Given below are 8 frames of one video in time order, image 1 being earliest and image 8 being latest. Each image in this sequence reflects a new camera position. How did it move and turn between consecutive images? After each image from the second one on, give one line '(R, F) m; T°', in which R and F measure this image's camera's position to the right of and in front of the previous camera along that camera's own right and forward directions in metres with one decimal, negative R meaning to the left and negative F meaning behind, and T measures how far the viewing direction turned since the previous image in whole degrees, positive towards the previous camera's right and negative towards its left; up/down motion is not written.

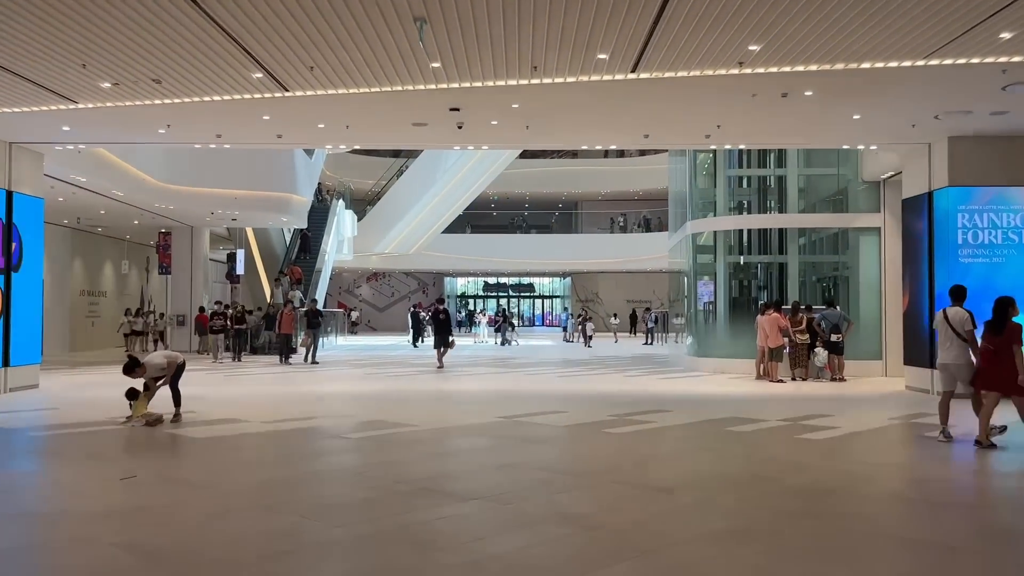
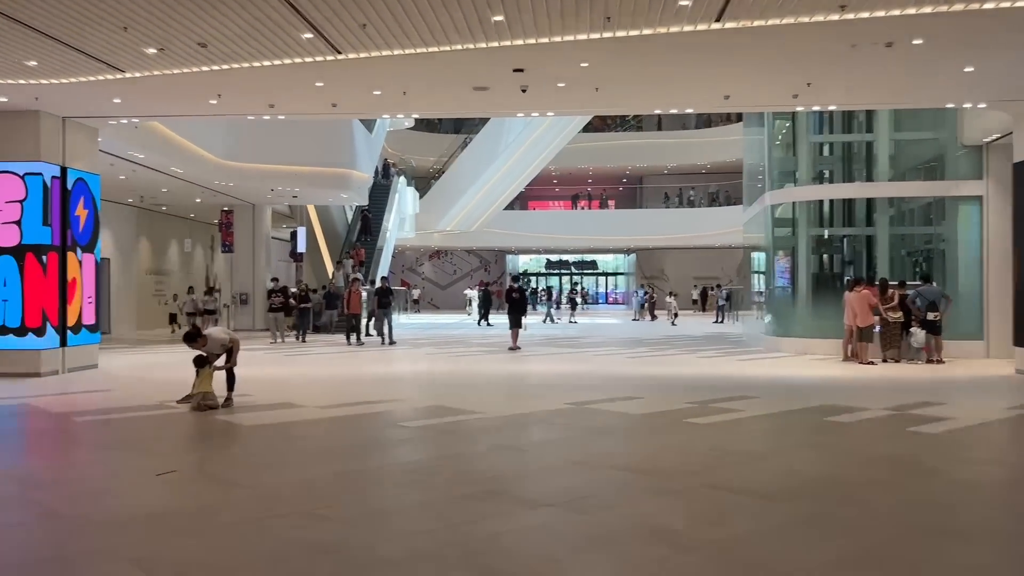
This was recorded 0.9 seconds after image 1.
(-0.1, +0.7) m; -4°
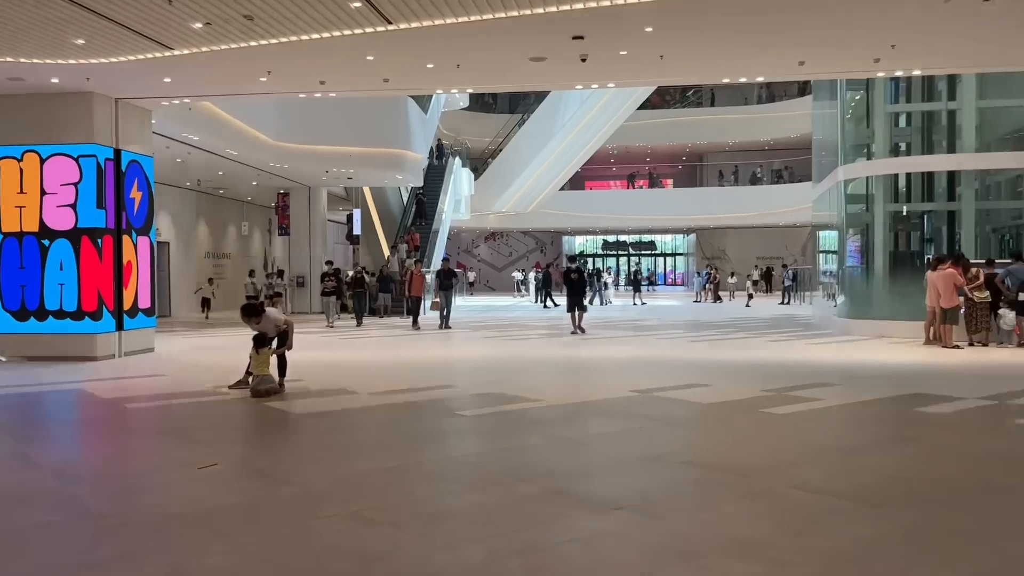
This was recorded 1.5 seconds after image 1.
(0.0, +0.5) m; -4°
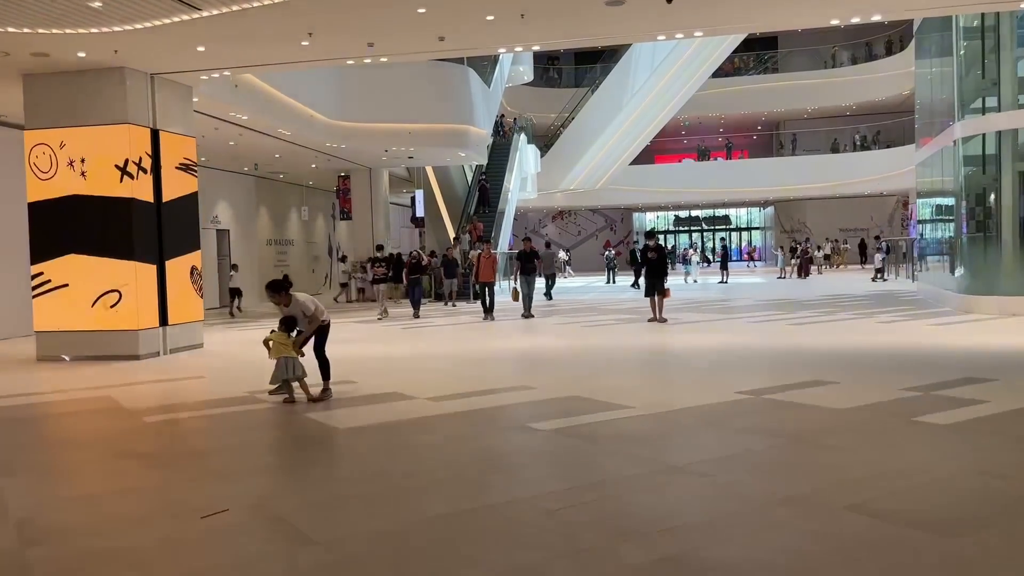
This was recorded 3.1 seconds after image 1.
(-0.1, +1.3) m; -5°
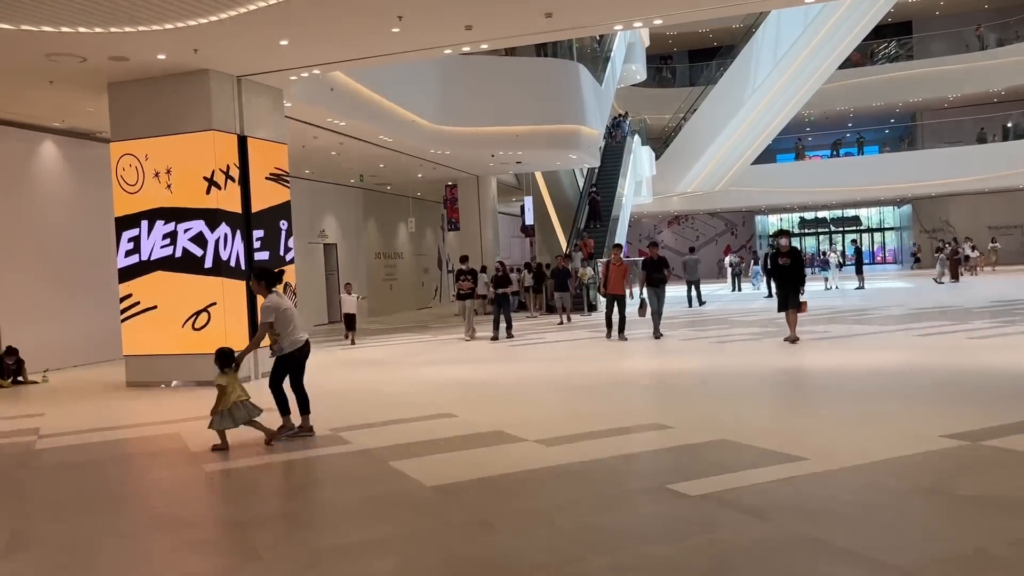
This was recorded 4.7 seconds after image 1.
(-0.1, +1.3) m; -8°
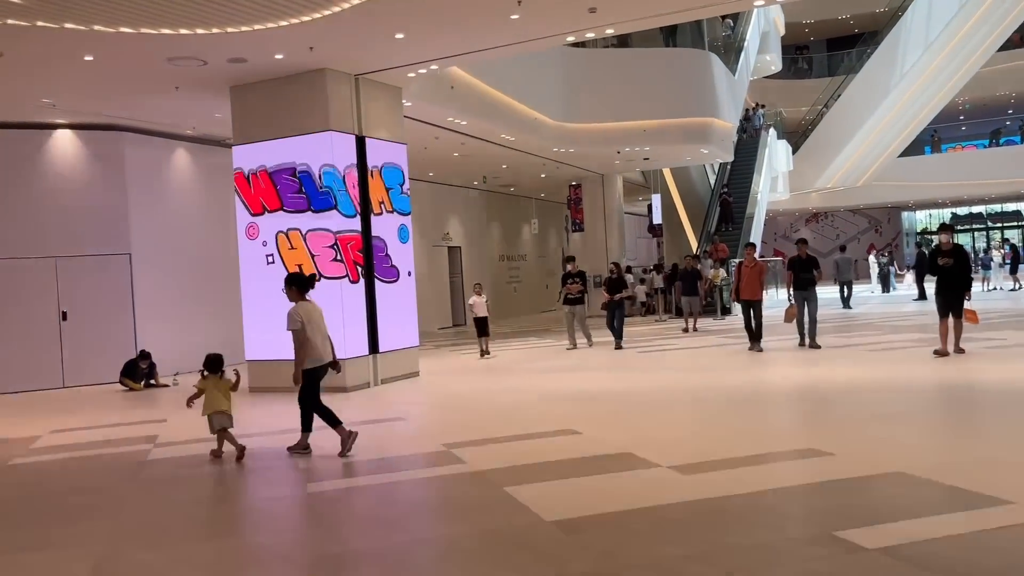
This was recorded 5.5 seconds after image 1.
(0.0, +0.6) m; -9°
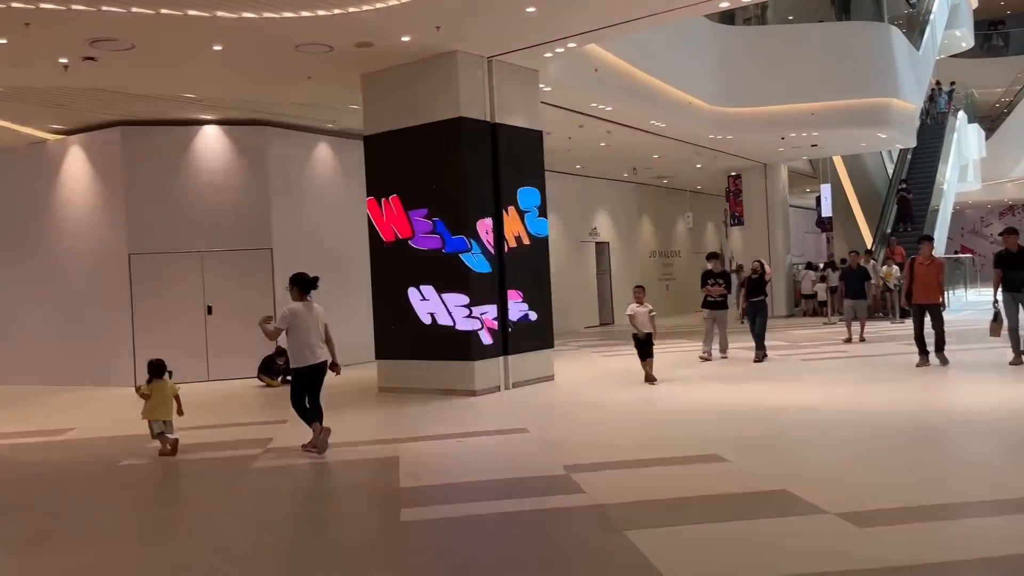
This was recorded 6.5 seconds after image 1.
(+0.1, +0.8) m; -11°
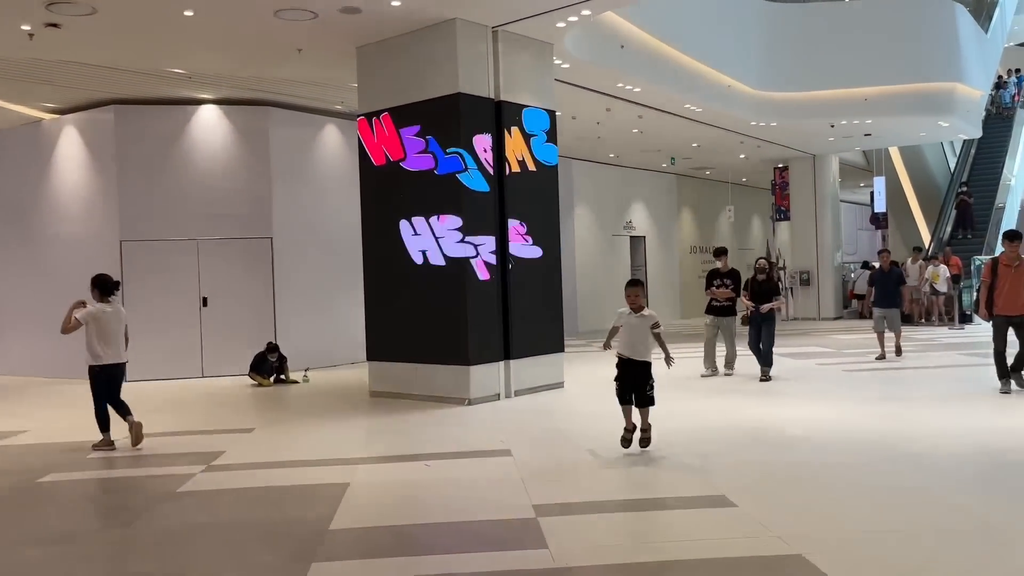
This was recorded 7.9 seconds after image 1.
(+0.4, +0.9) m; -3°
